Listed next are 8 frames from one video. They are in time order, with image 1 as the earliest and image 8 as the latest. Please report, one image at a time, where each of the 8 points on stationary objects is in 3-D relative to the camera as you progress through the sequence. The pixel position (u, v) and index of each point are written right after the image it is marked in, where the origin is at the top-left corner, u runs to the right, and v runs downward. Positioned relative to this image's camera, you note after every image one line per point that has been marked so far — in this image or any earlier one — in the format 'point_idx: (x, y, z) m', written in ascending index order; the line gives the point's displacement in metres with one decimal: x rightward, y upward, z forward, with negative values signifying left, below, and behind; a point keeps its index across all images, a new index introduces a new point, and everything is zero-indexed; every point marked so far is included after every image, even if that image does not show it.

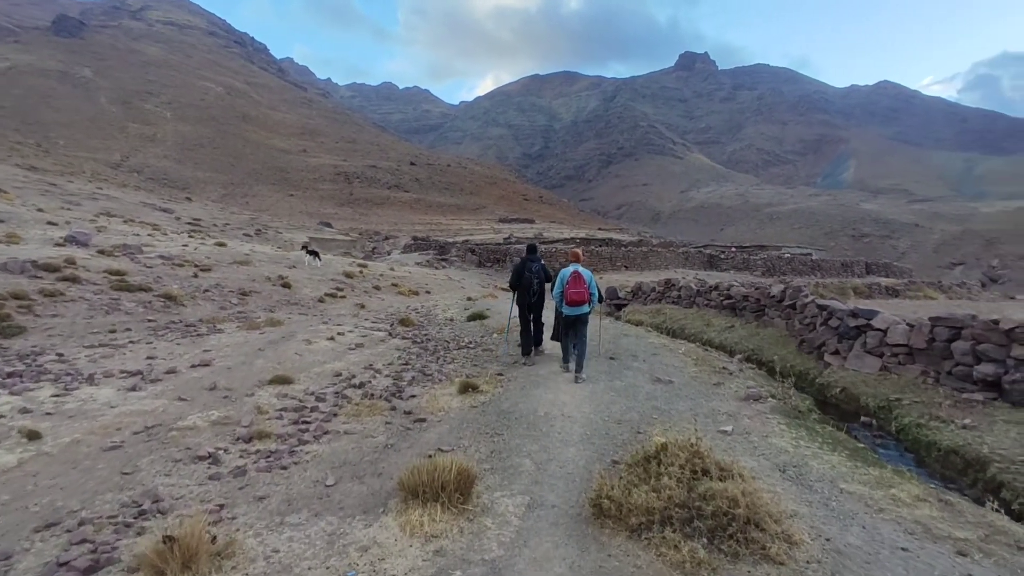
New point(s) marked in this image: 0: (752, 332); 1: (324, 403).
0: (+6.0, -1.1, +15.1) m
1: (-2.8, -1.7, +9.0) m
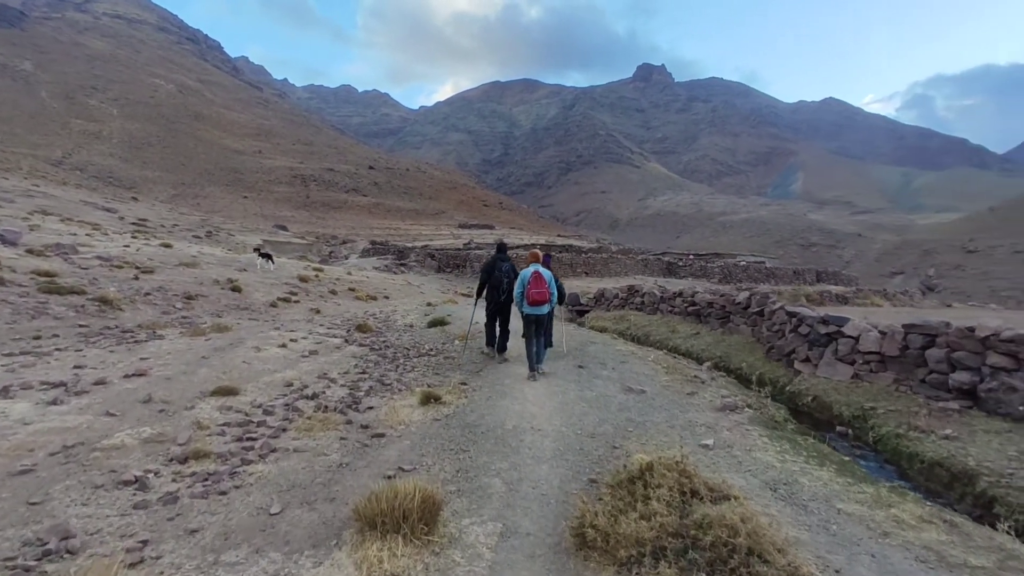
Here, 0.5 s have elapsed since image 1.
0: (+5.1, -1.3, +15.0) m
1: (-3.3, -1.7, +8.2) m
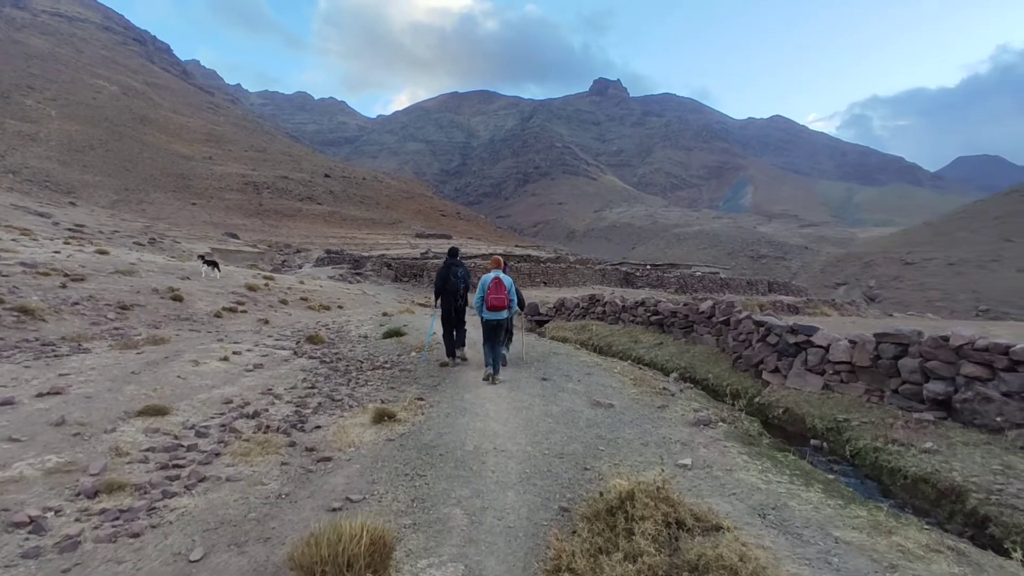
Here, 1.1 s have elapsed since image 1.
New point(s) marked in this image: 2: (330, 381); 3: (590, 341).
0: (+4.2, -1.5, +14.7) m
1: (-3.8, -1.8, +7.4) m
2: (-3.5, -1.8, +11.5) m
3: (+2.2, -1.5, +17.4) m
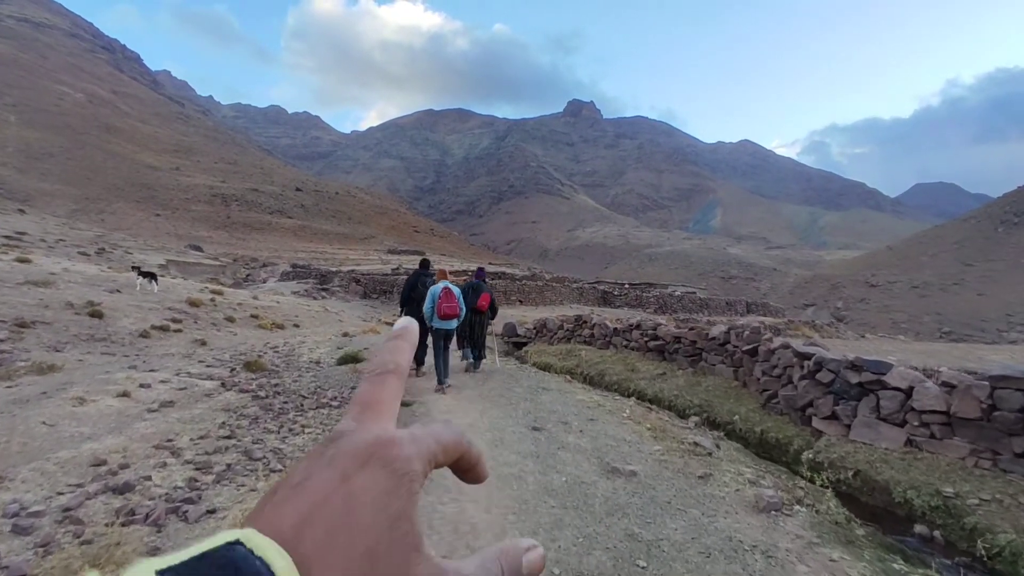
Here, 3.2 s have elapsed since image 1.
0: (+3.7, -1.9, +12.4) m
1: (-3.9, -2.0, +4.8) m
2: (-3.8, -2.0, +8.9) m
3: (+1.6, -2.0, +15.1) m
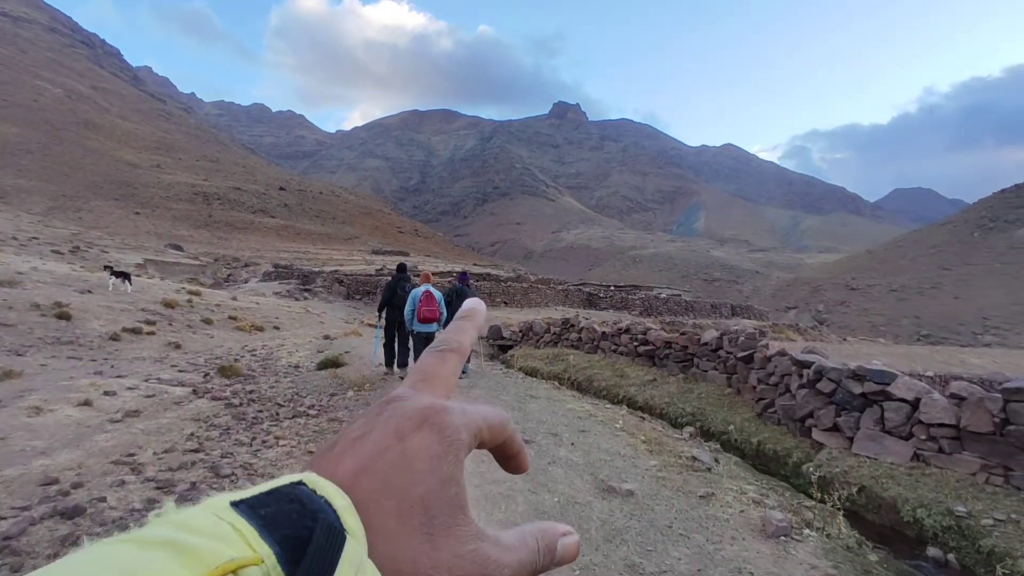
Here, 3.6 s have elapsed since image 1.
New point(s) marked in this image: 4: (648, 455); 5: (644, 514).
0: (+3.4, -2.0, +12.1) m
1: (-3.9, -2.0, +4.2) m
2: (-3.9, -2.1, +8.3) m
3: (+1.3, -2.1, +14.7) m
4: (+1.6, -1.9, +7.0) m
5: (+1.2, -2.0, +5.3) m
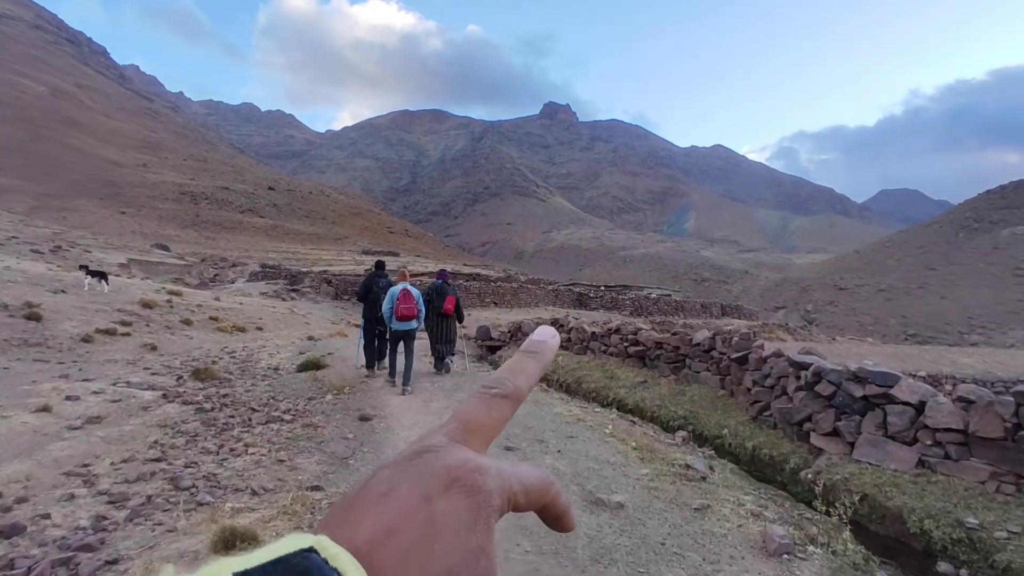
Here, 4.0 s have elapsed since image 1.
0: (+3.2, -2.0, +11.7) m
1: (-4.1, -2.0, +3.8) m
2: (-4.1, -2.0, +7.9) m
3: (+1.0, -2.0, +14.3) m
4: (+1.4, -1.9, +6.6) m
5: (+1.0, -2.0, +4.9) m
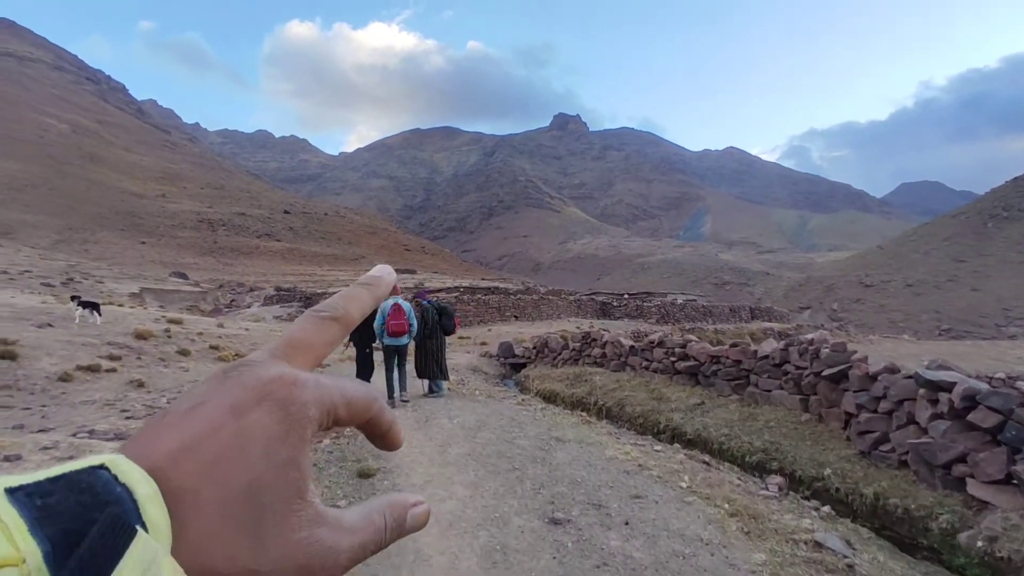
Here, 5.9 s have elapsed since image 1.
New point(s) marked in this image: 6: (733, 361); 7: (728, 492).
0: (+3.7, -2.0, +9.7) m
1: (-3.8, -2.2, +1.9) m
2: (-3.7, -2.3, +6.0) m
3: (+1.6, -2.2, +12.3) m
4: (+1.8, -1.9, +4.6) m
5: (+1.3, -2.0, +3.0) m
6: (+4.1, -1.3, +11.0) m
7: (+2.1, -2.0, +5.9) m
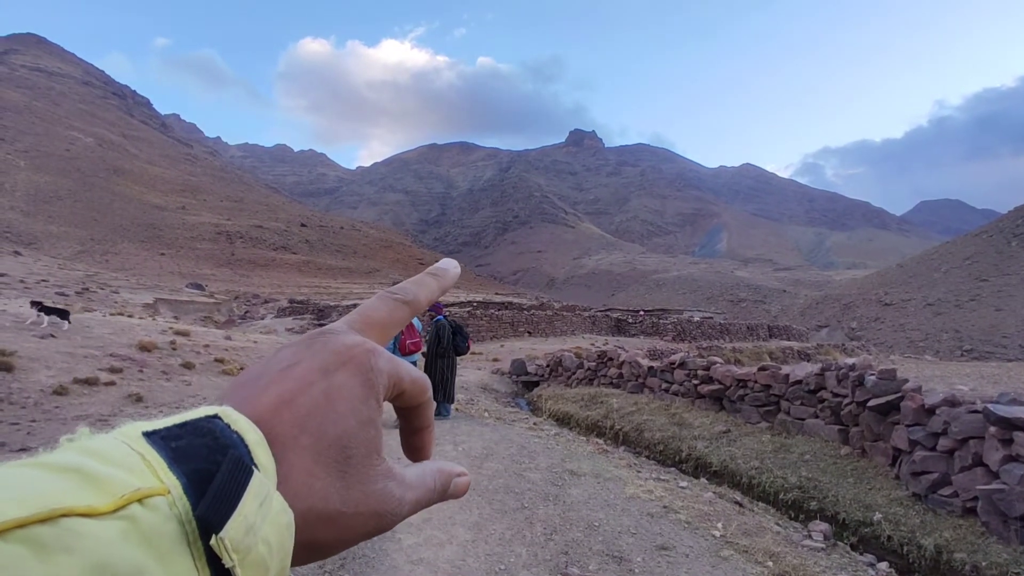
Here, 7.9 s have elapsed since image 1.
0: (+3.9, -2.3, +8.9) m
1: (-3.8, -2.2, +1.3) m
2: (-3.6, -2.4, +5.4) m
3: (+1.8, -2.6, +11.5) m
4: (+1.8, -2.1, +3.8) m
5: (+1.3, -2.1, +2.2) m
6: (+4.2, -1.7, +10.2) m
7: (+2.1, -2.1, +5.1) m
